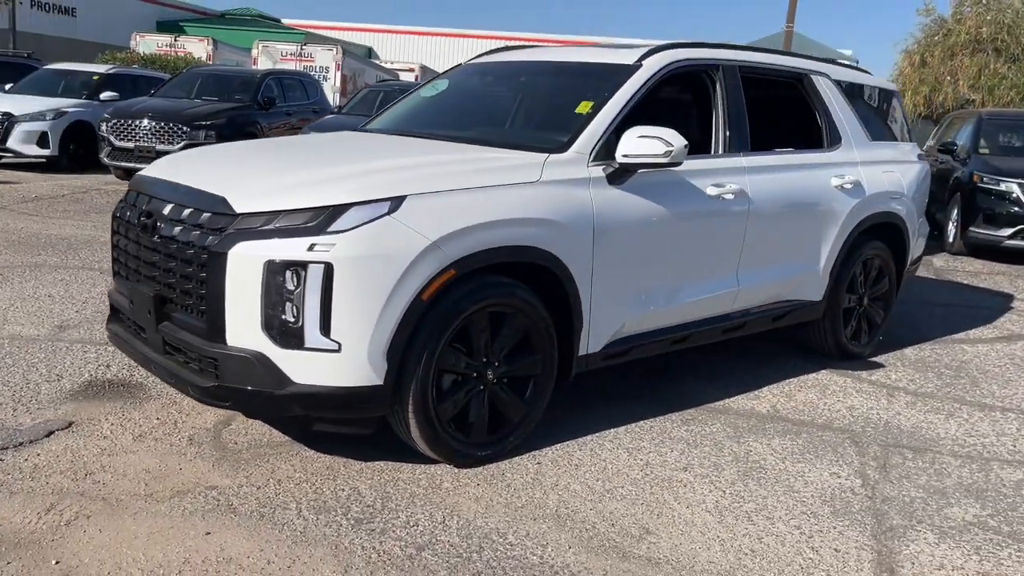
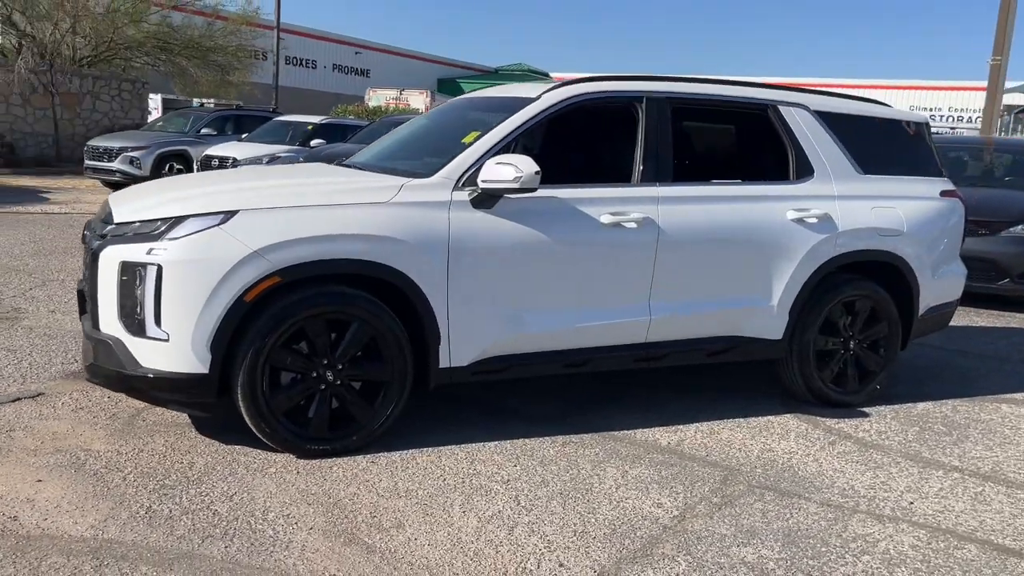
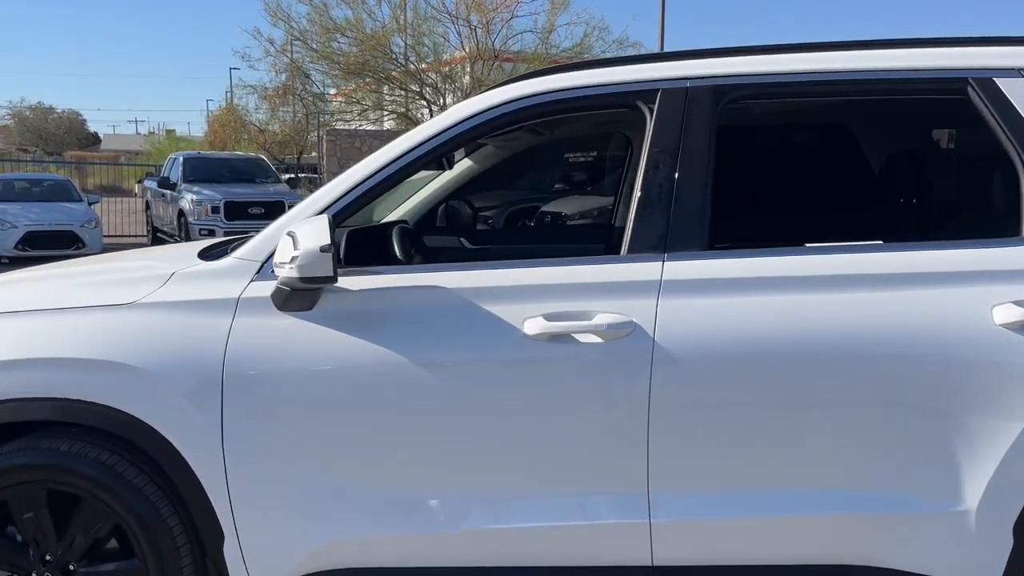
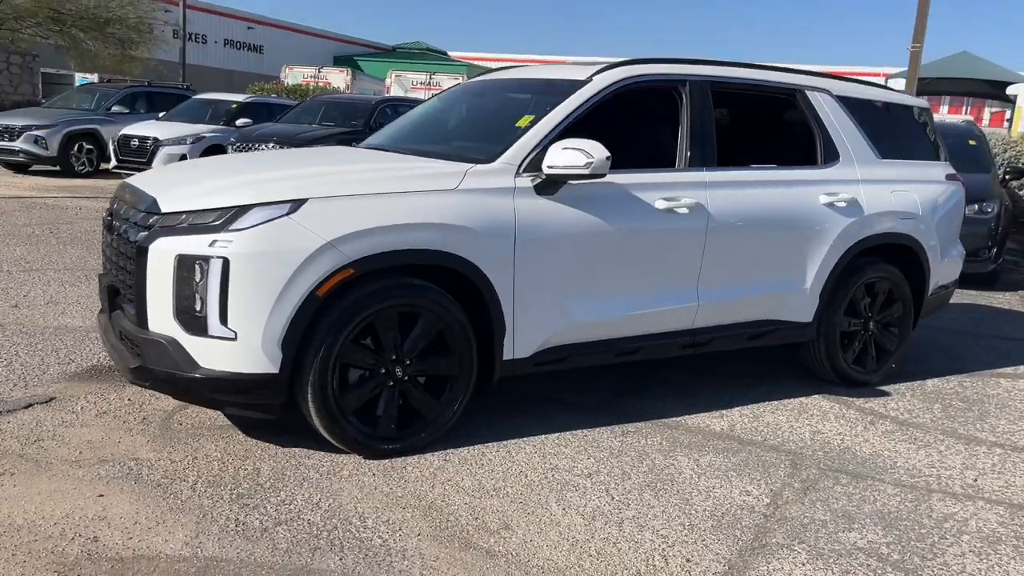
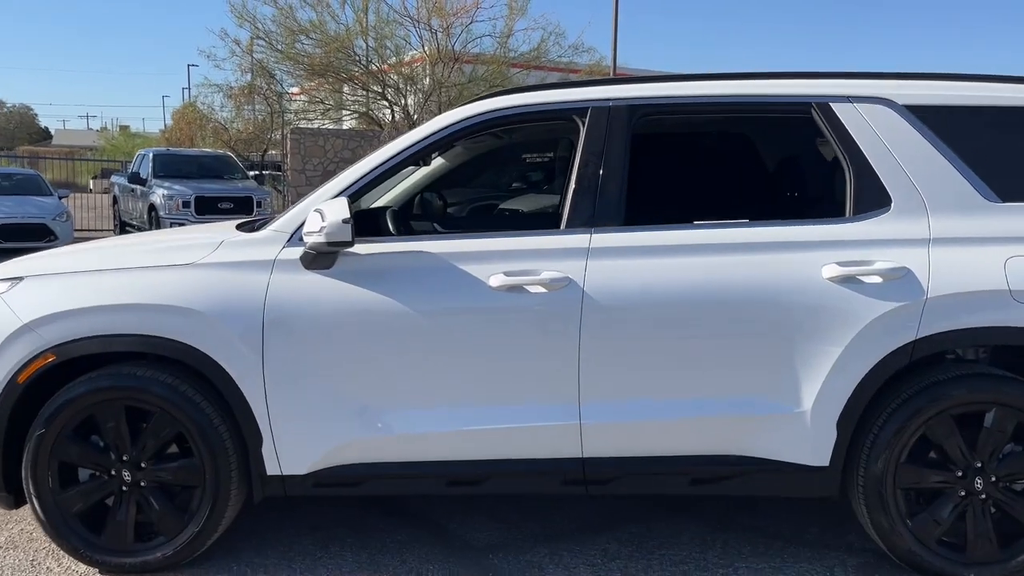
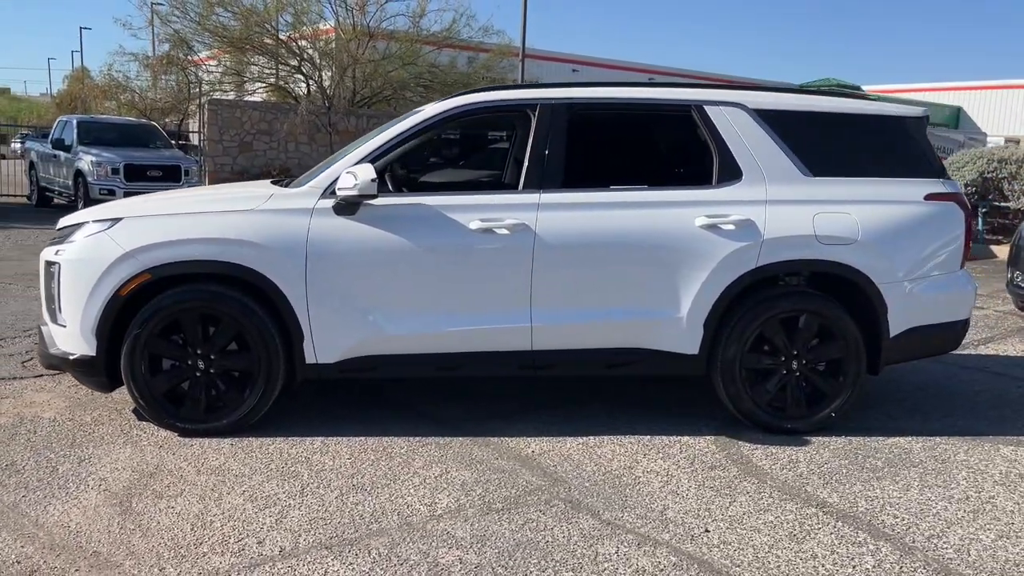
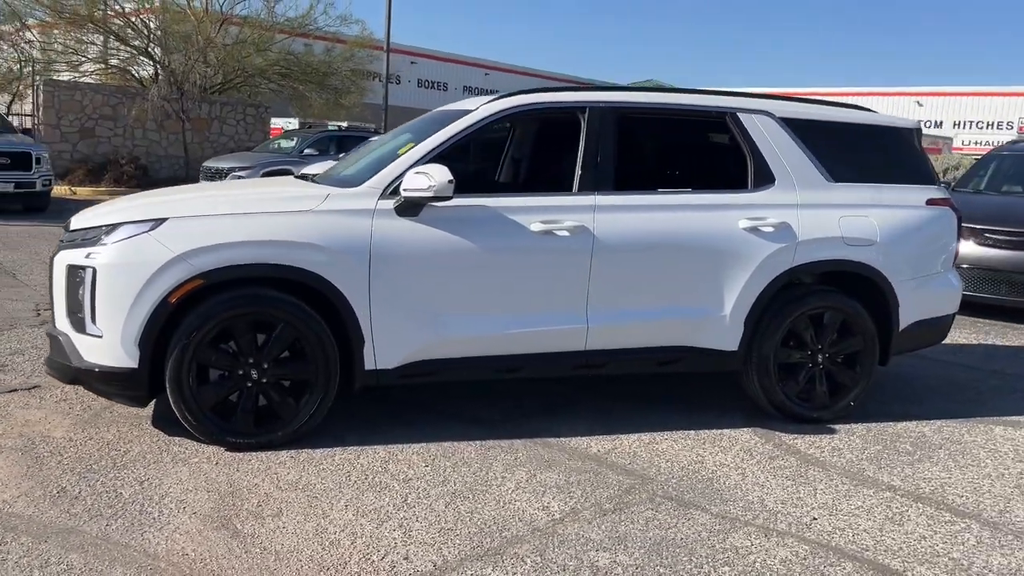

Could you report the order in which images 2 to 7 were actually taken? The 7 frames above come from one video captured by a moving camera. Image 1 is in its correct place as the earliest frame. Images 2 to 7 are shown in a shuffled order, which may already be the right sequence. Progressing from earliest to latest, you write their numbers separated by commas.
4, 2, 7, 6, 5, 3
